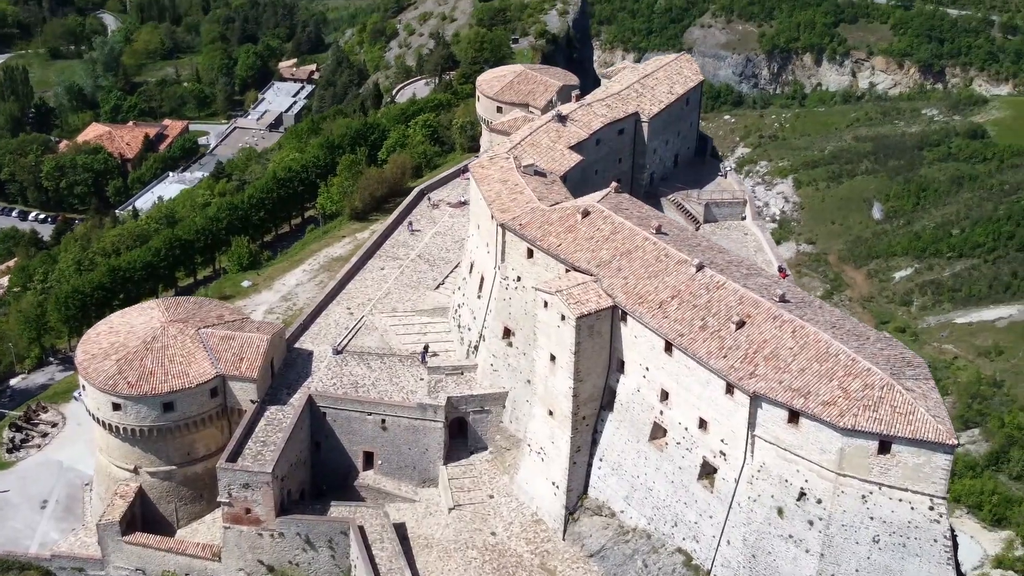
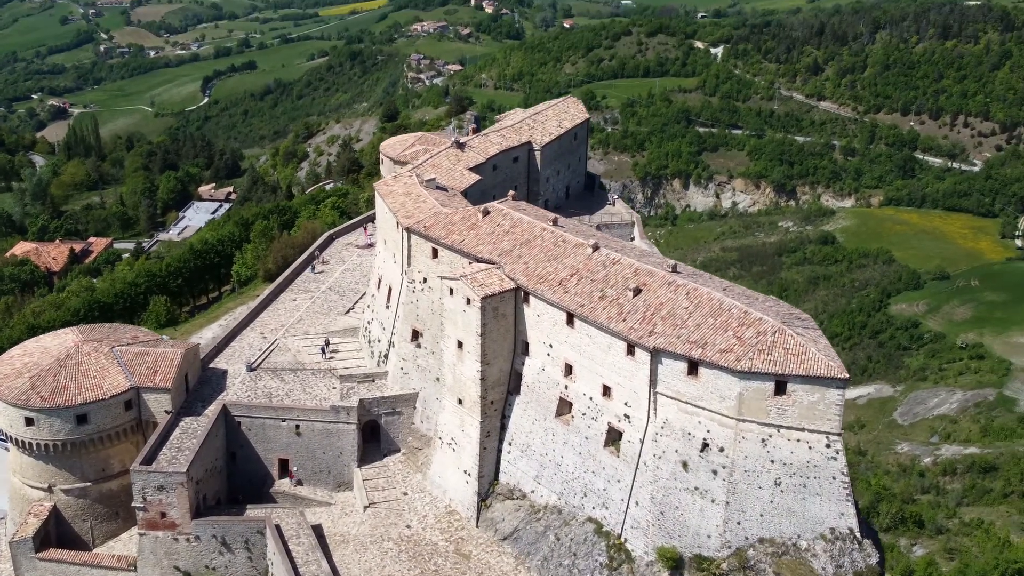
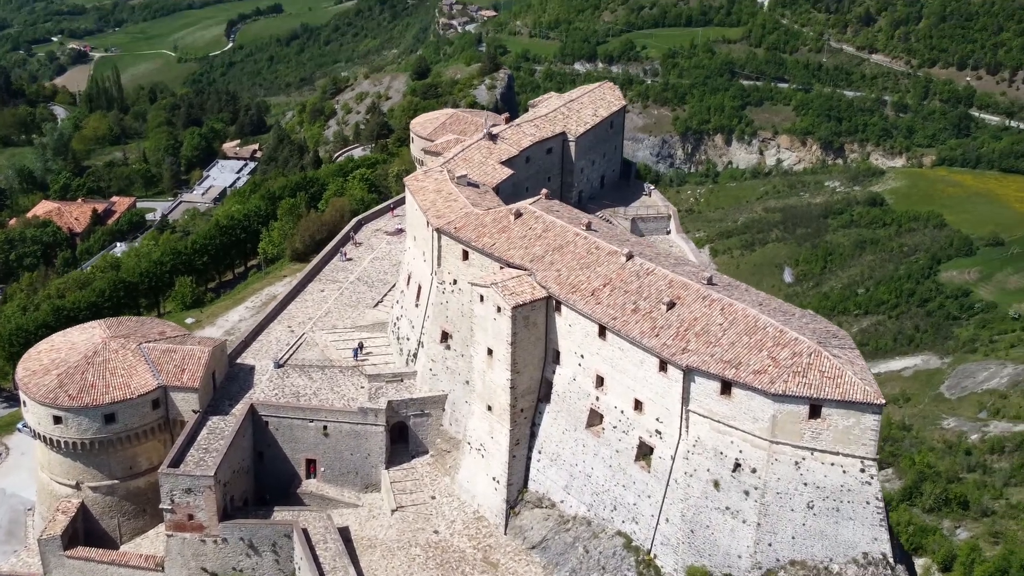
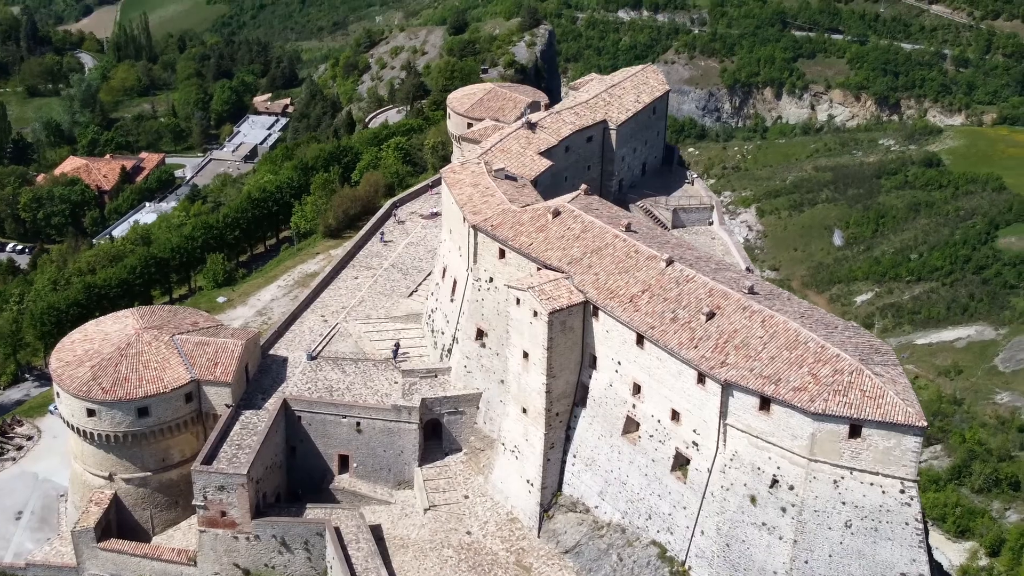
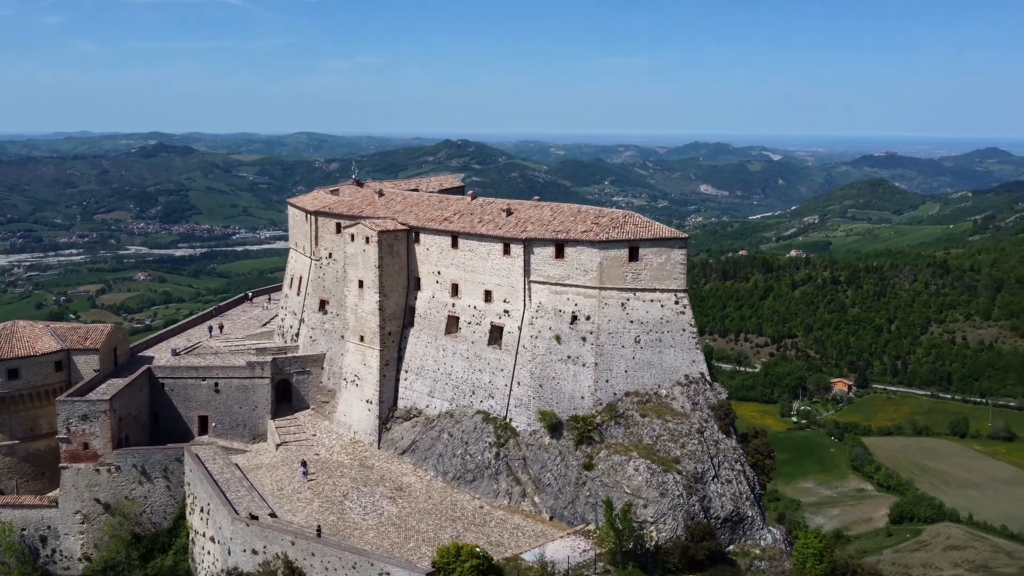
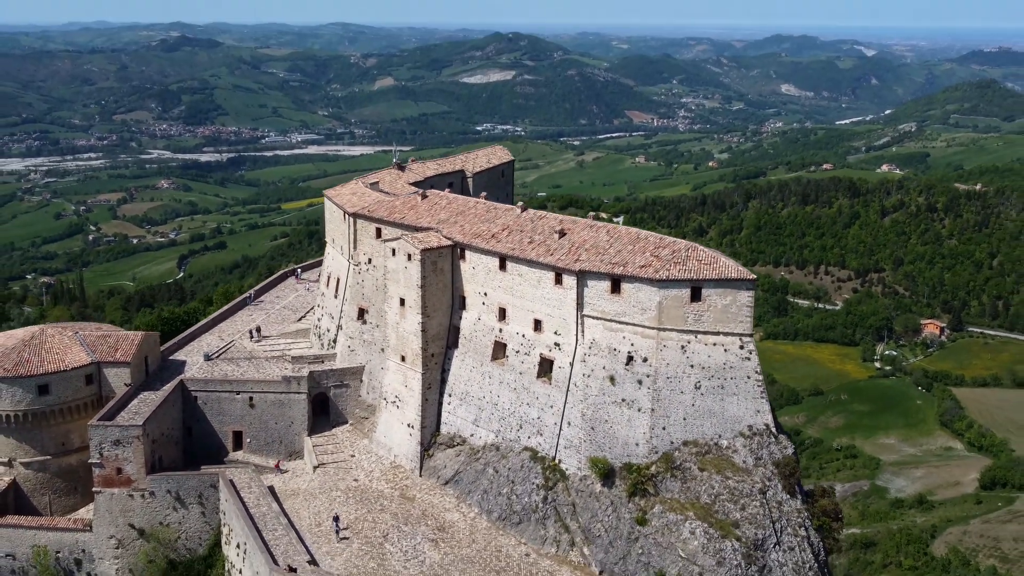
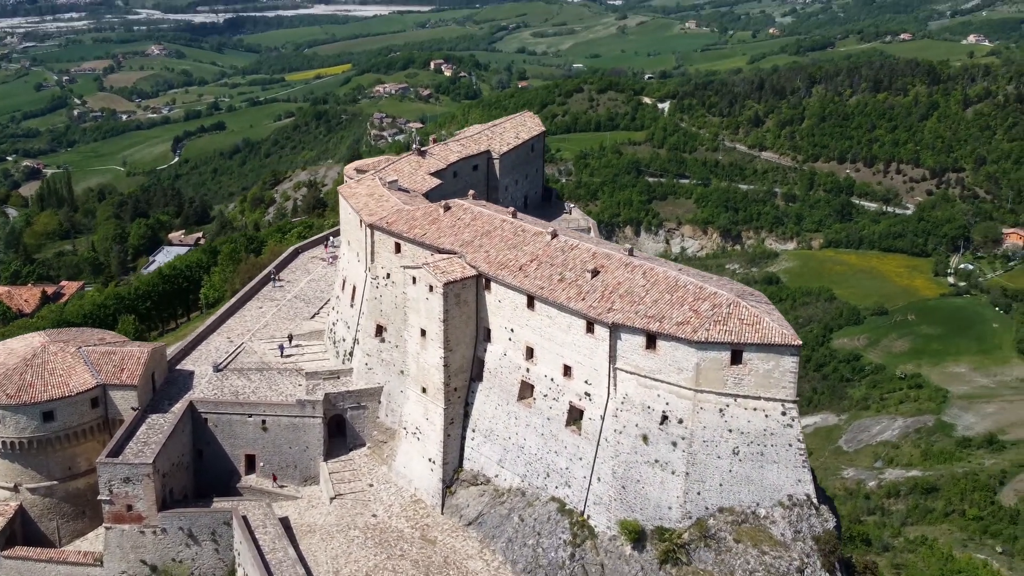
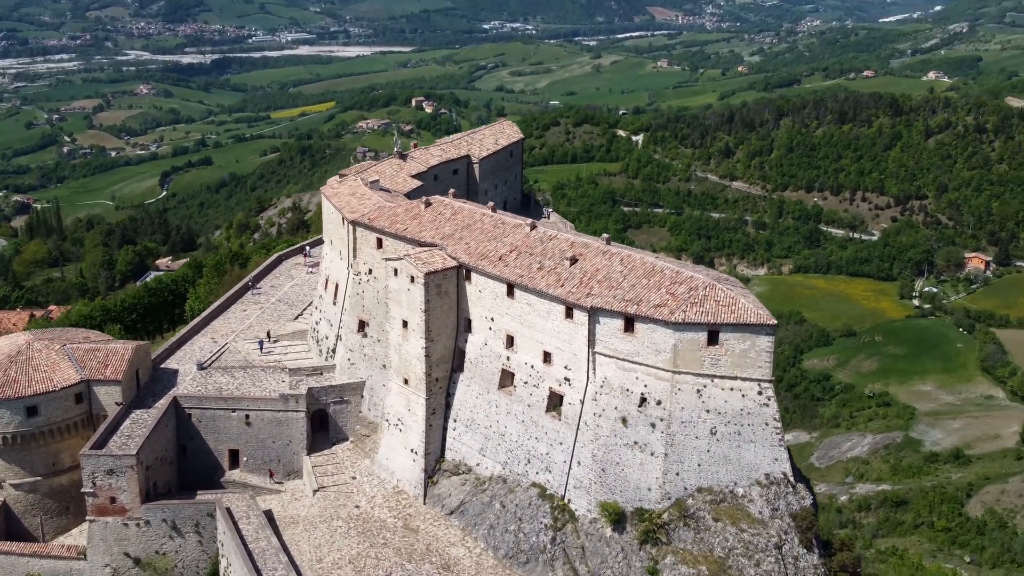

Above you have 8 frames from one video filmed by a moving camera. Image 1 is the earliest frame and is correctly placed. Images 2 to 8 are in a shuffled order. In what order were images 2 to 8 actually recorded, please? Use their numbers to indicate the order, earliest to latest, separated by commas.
4, 3, 2, 7, 8, 6, 5
